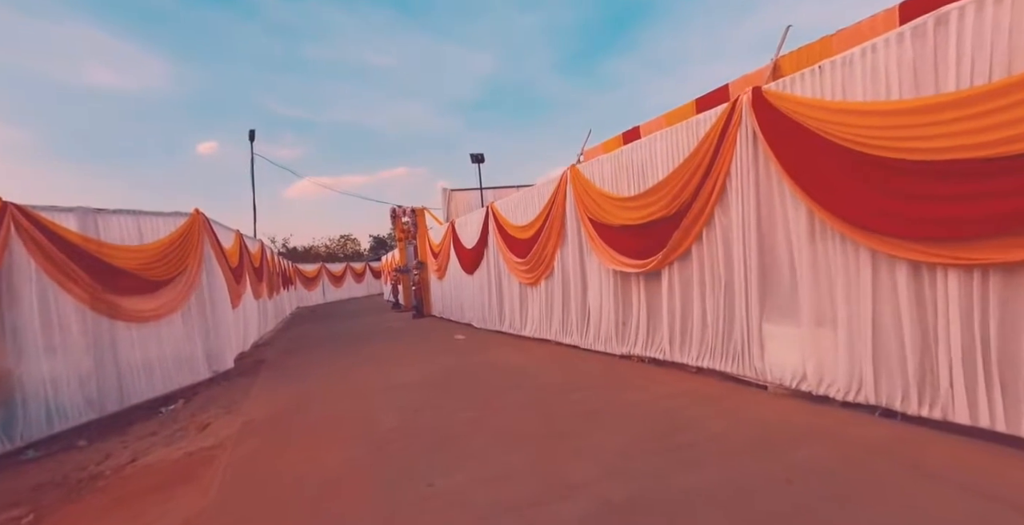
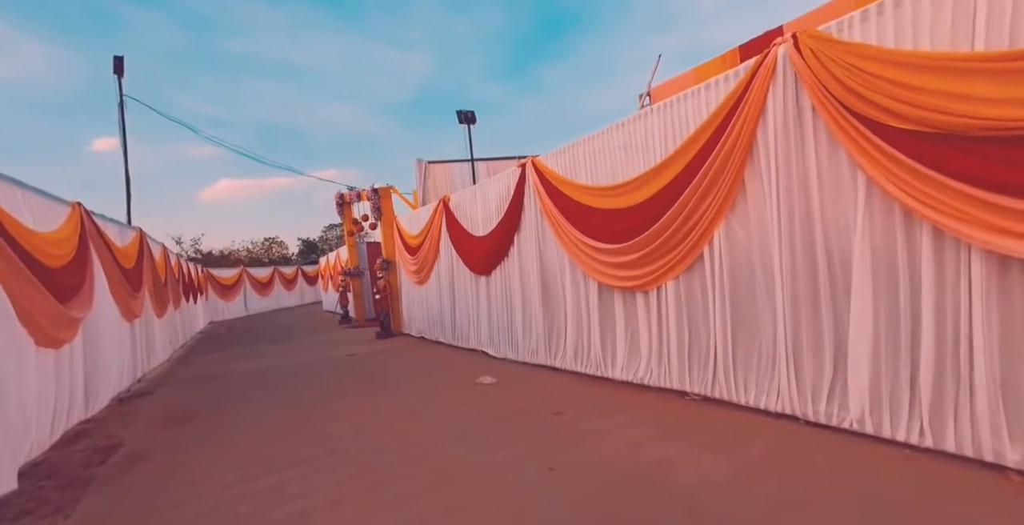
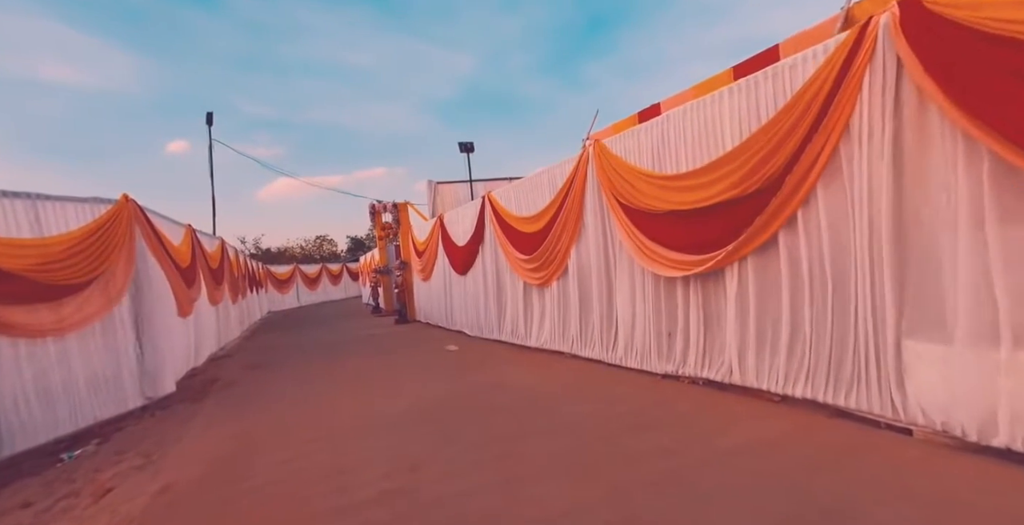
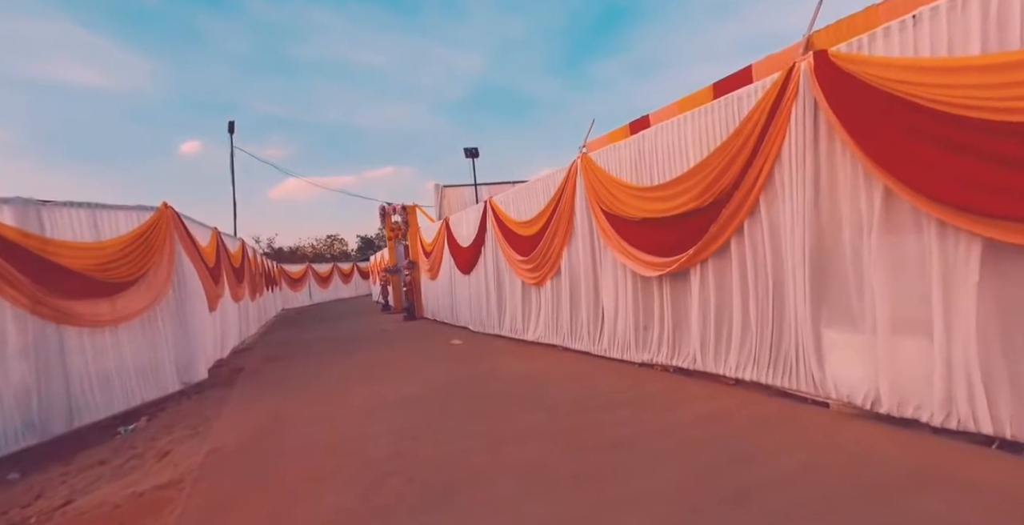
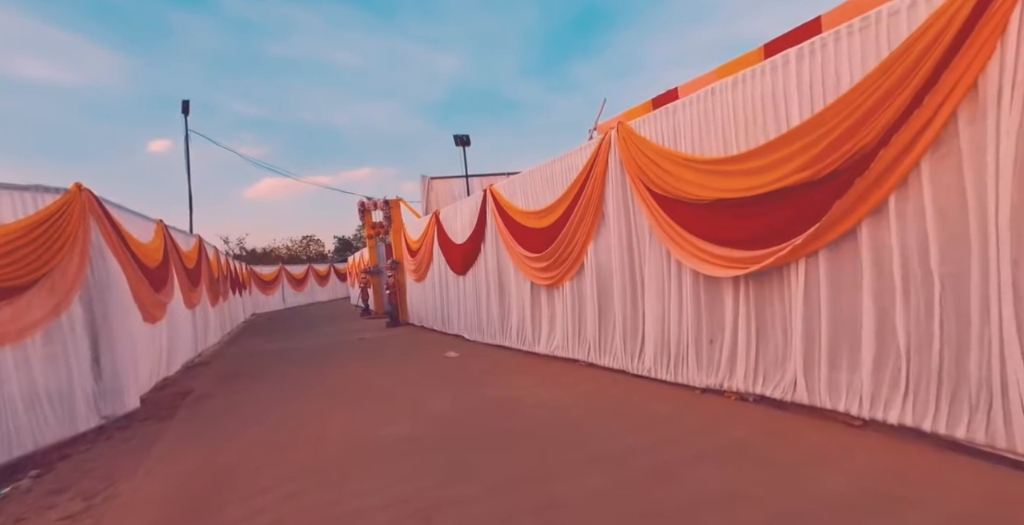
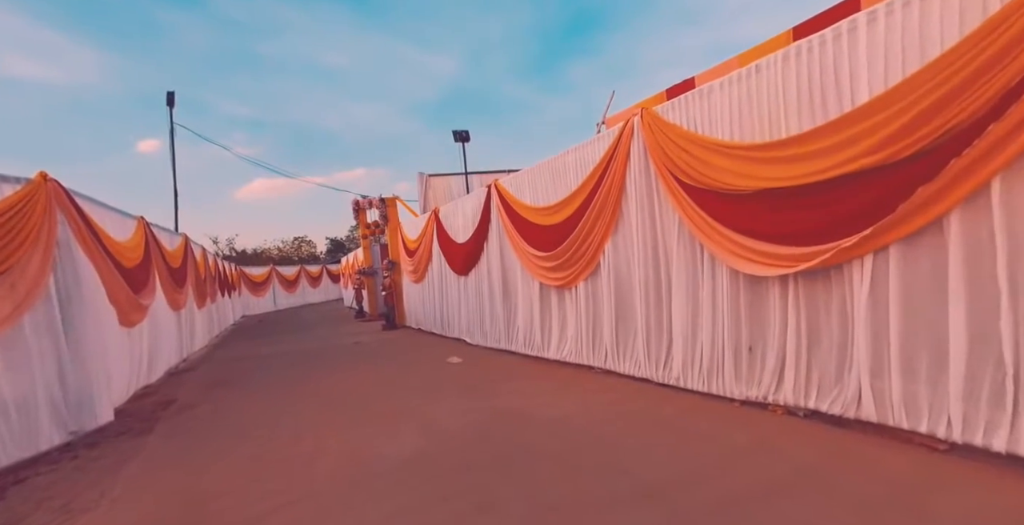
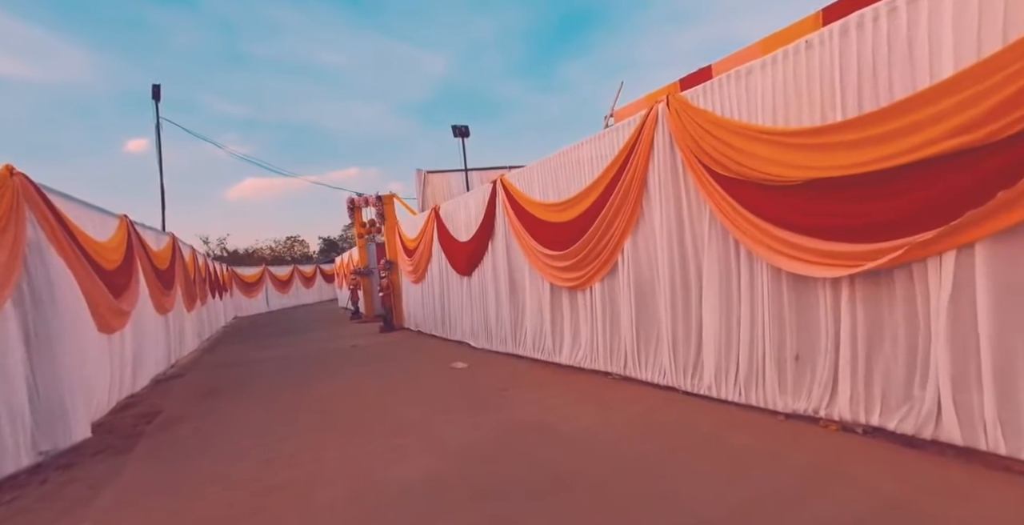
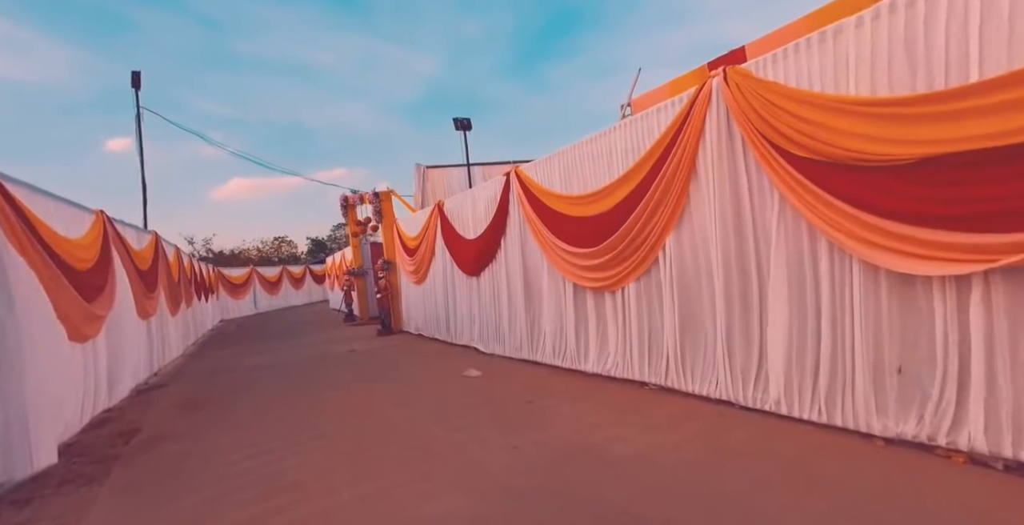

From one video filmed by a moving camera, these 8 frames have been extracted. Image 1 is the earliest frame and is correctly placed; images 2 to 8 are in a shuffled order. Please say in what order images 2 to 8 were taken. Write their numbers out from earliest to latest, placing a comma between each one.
4, 3, 5, 6, 7, 8, 2
